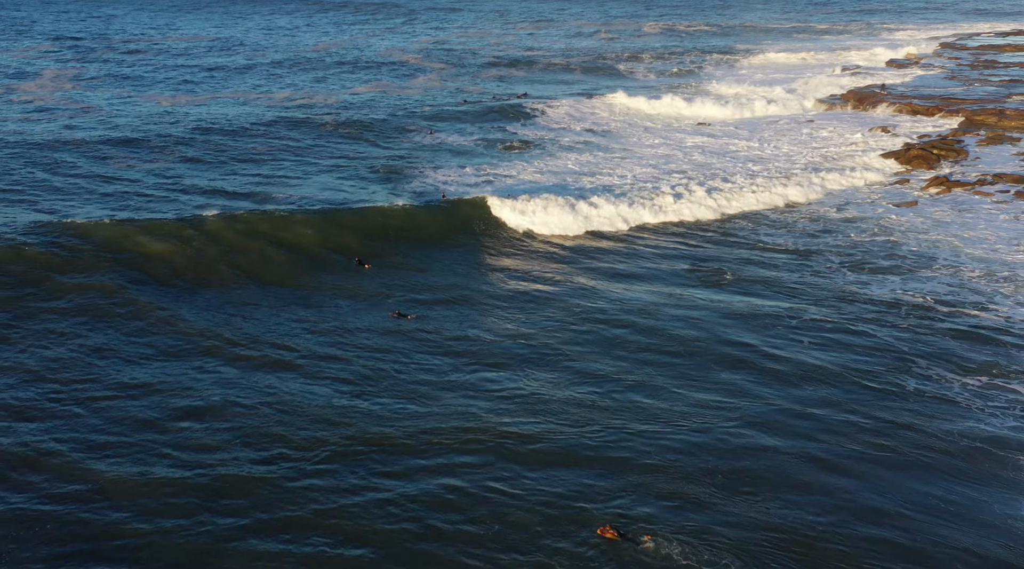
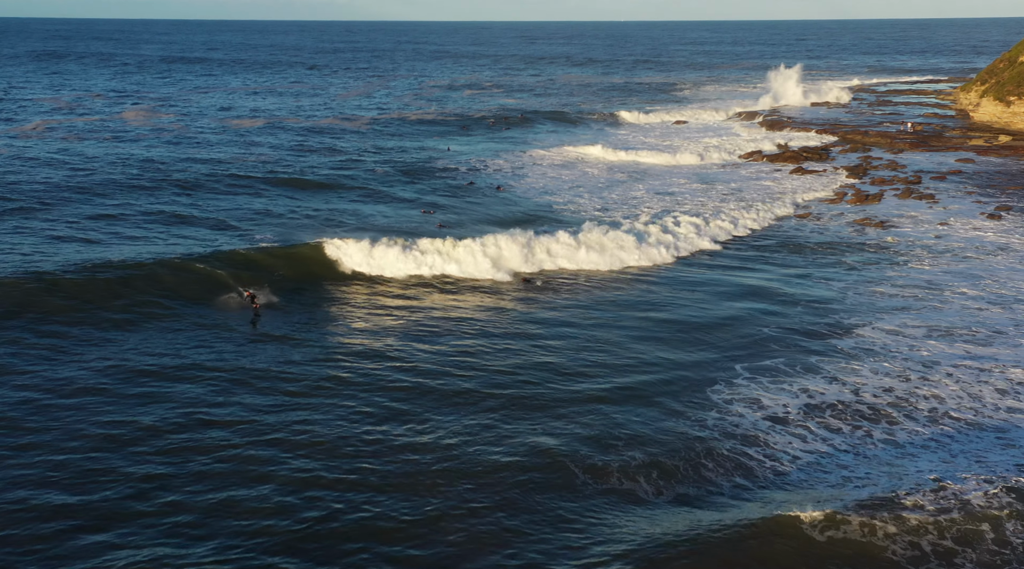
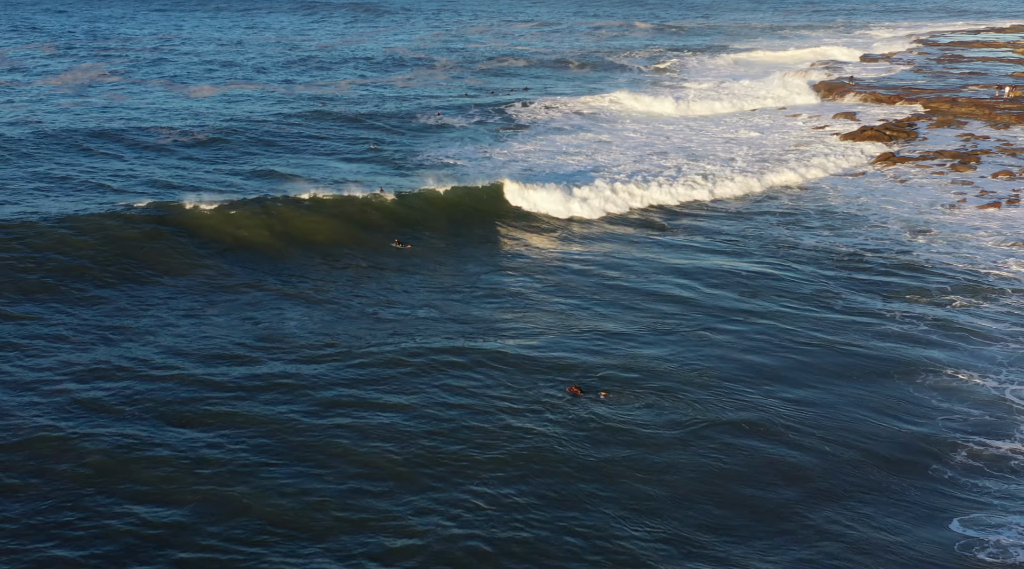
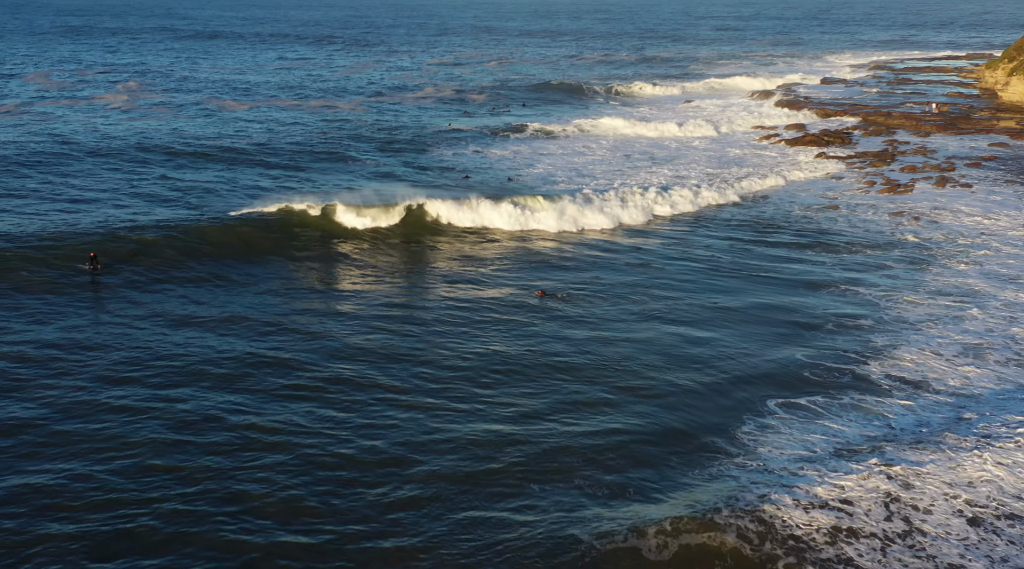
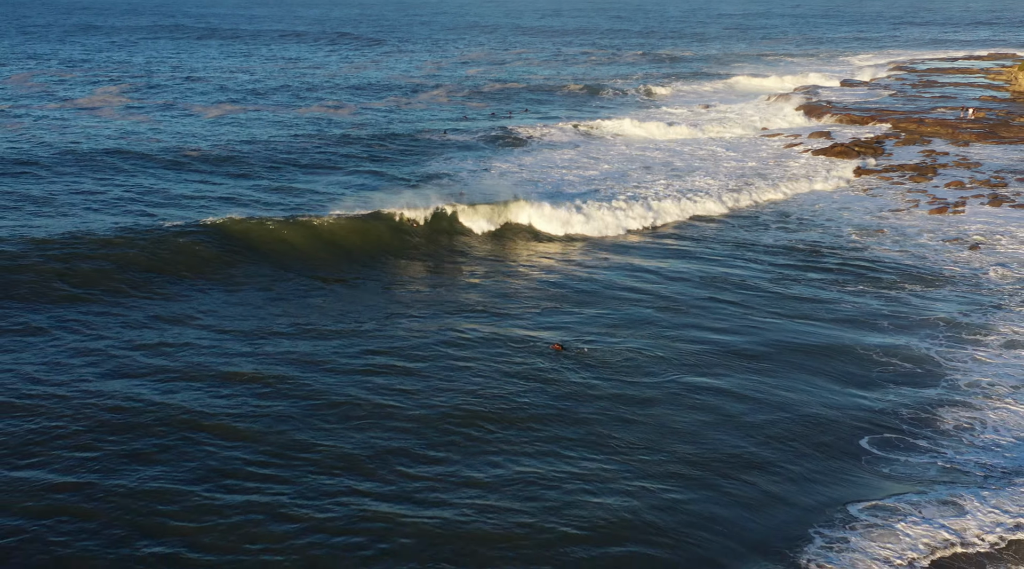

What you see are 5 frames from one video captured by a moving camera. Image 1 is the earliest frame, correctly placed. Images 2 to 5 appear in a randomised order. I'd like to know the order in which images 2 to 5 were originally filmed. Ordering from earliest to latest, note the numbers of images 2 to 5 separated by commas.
3, 5, 4, 2
